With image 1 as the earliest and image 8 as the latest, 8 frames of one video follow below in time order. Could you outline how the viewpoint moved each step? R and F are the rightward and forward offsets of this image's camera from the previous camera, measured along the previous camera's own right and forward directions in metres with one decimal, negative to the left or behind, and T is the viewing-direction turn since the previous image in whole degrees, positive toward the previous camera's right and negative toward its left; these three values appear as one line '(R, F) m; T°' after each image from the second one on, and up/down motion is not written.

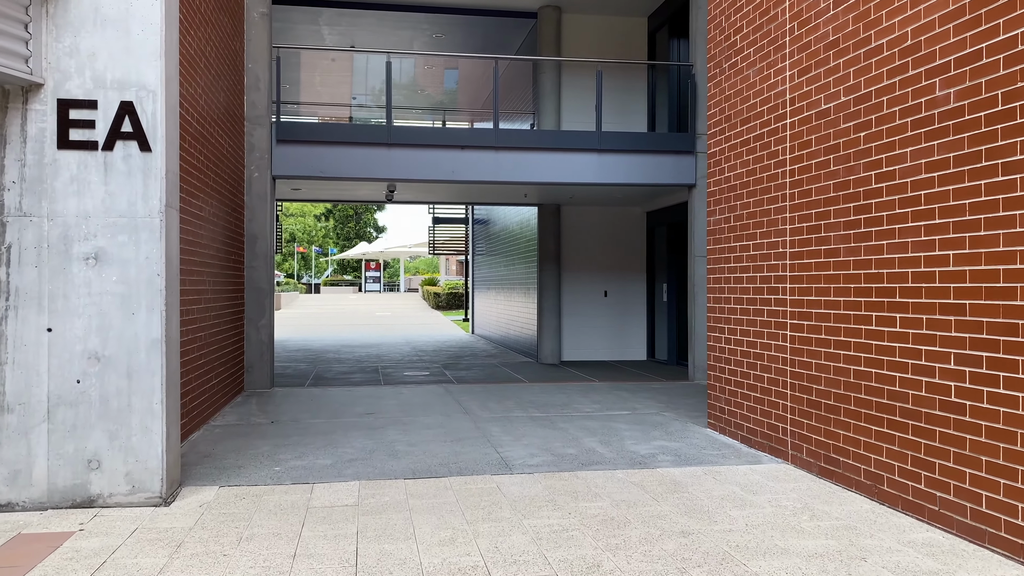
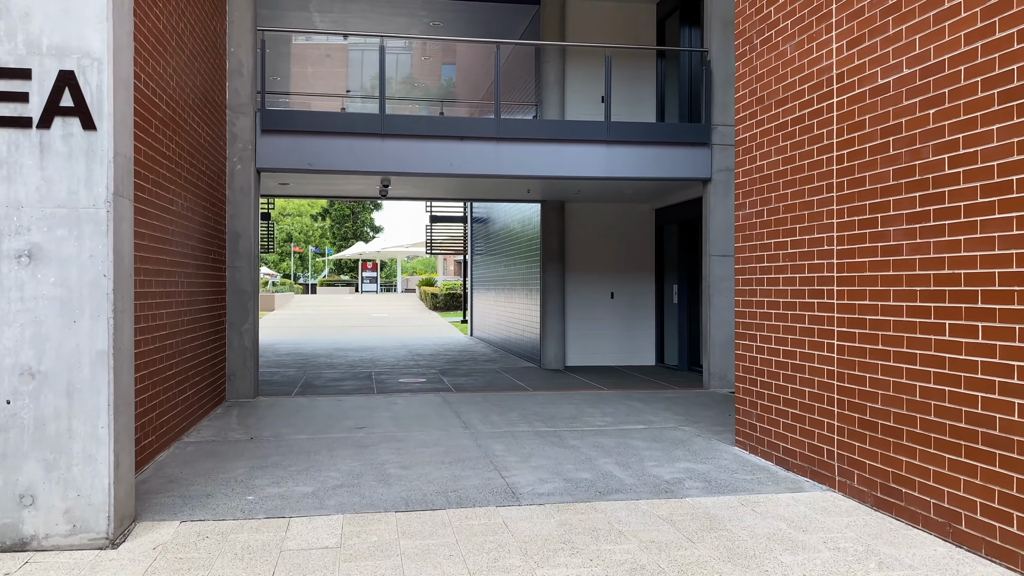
(0.0, +0.7) m; 0°
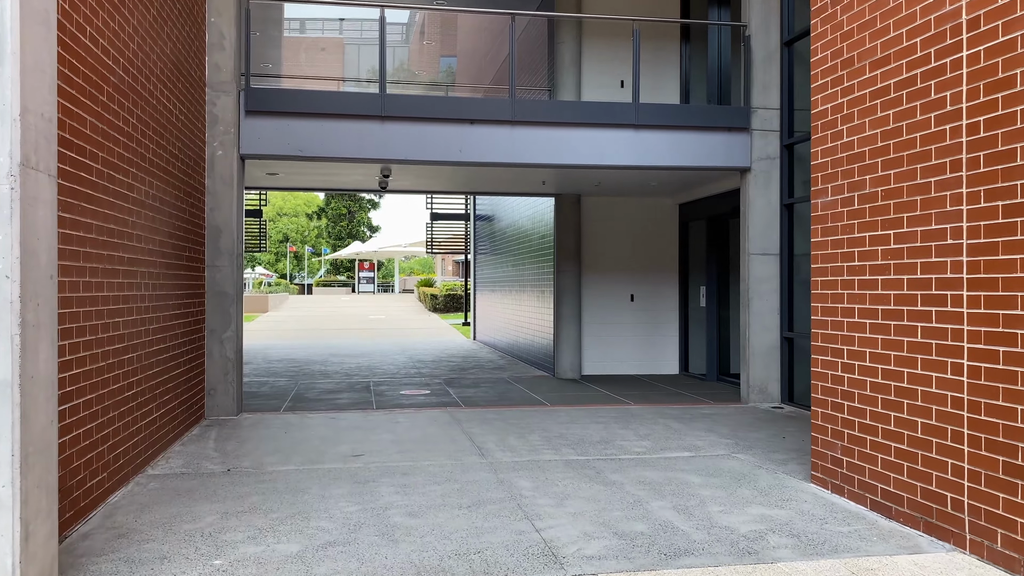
(-0.2, +1.1) m; 0°
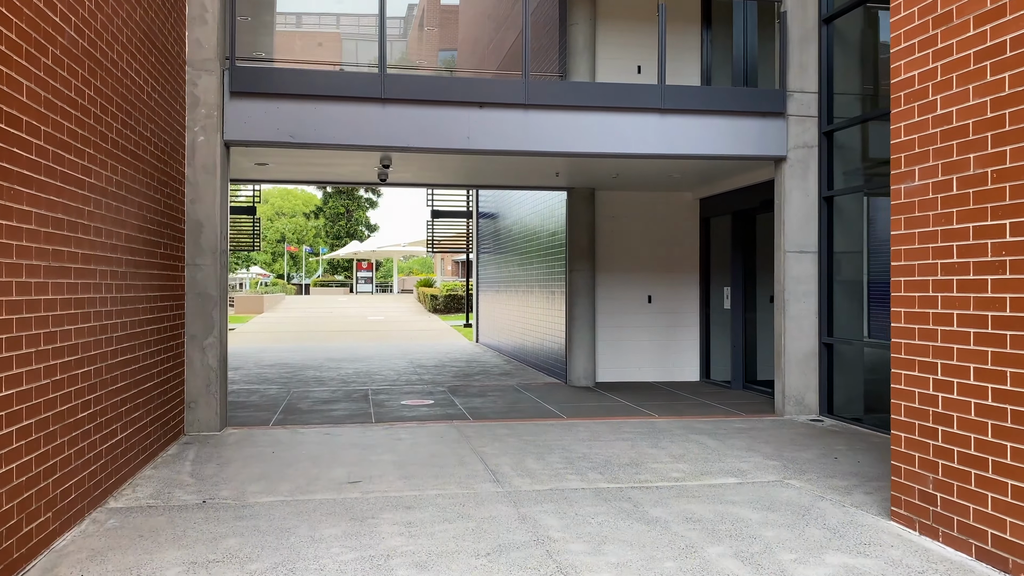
(-0.1, +0.8) m; 0°
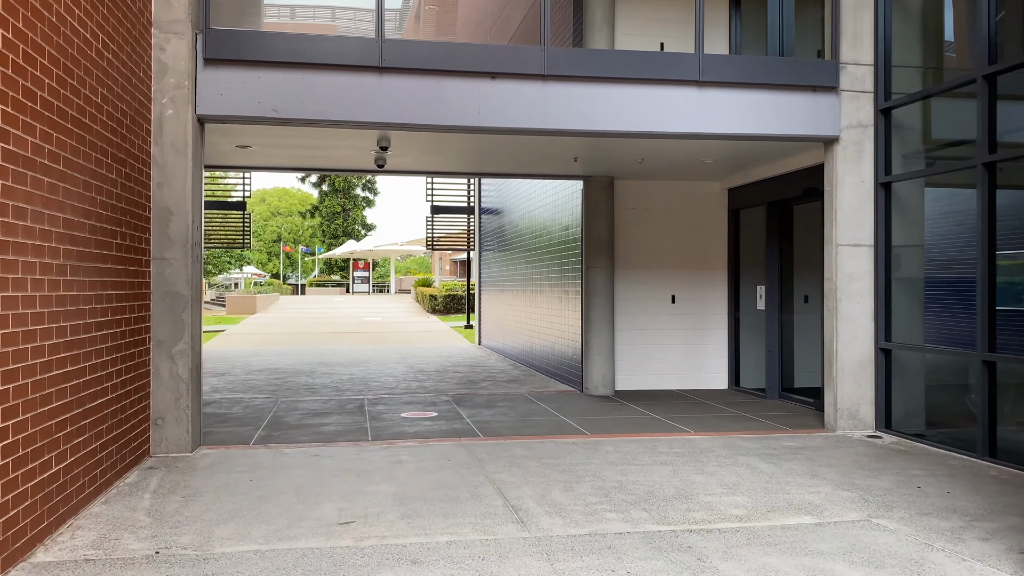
(-0.1, +1.0) m; 0°
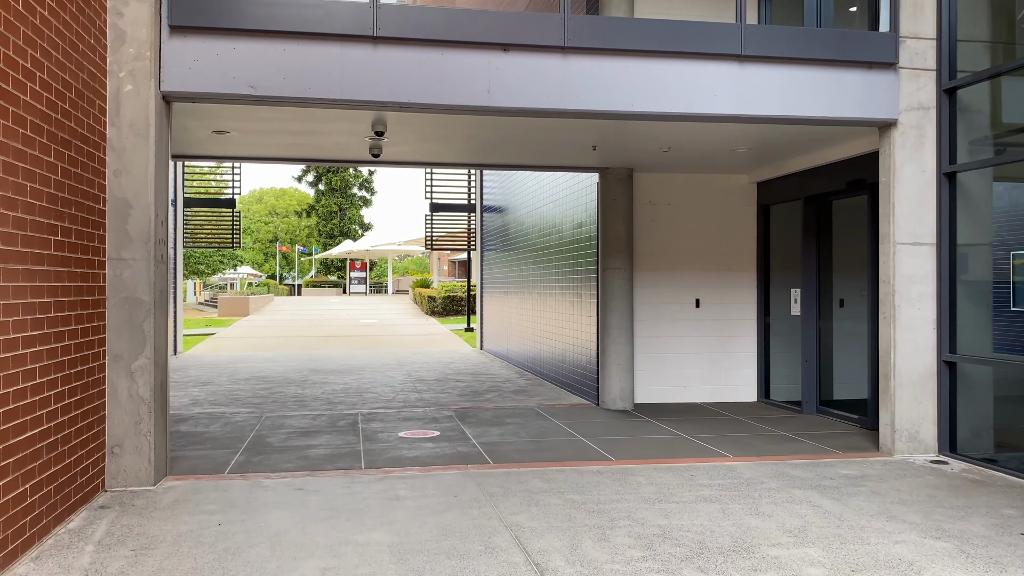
(-0.1, +0.9) m; 0°
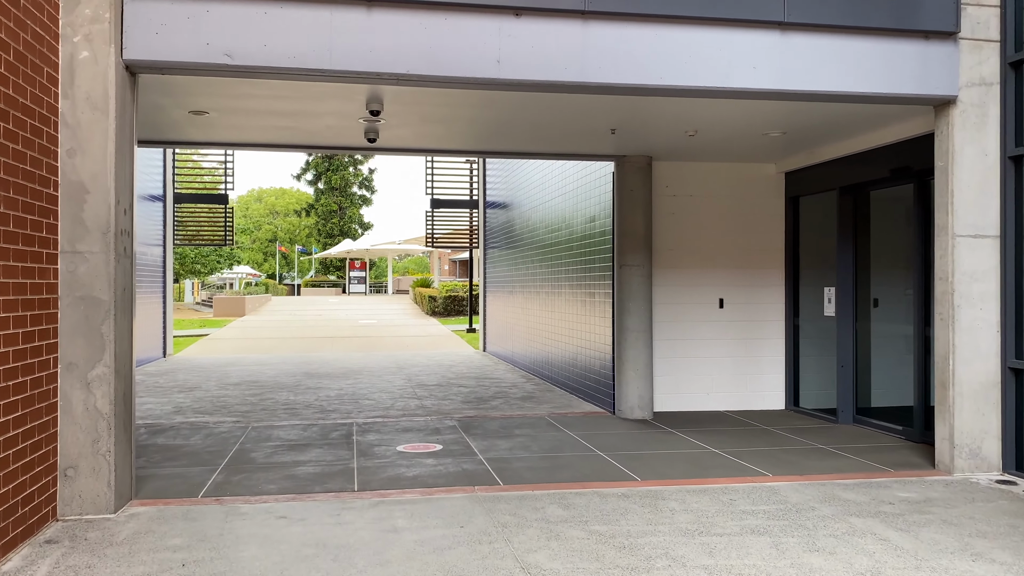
(-0.1, +0.7) m; 0°
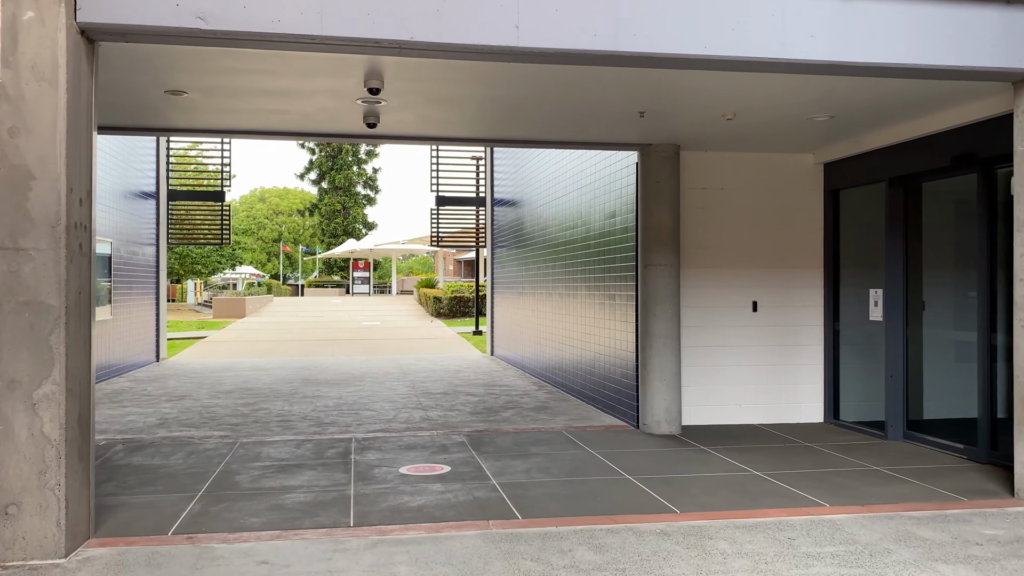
(-0.1, +0.7) m; 0°
